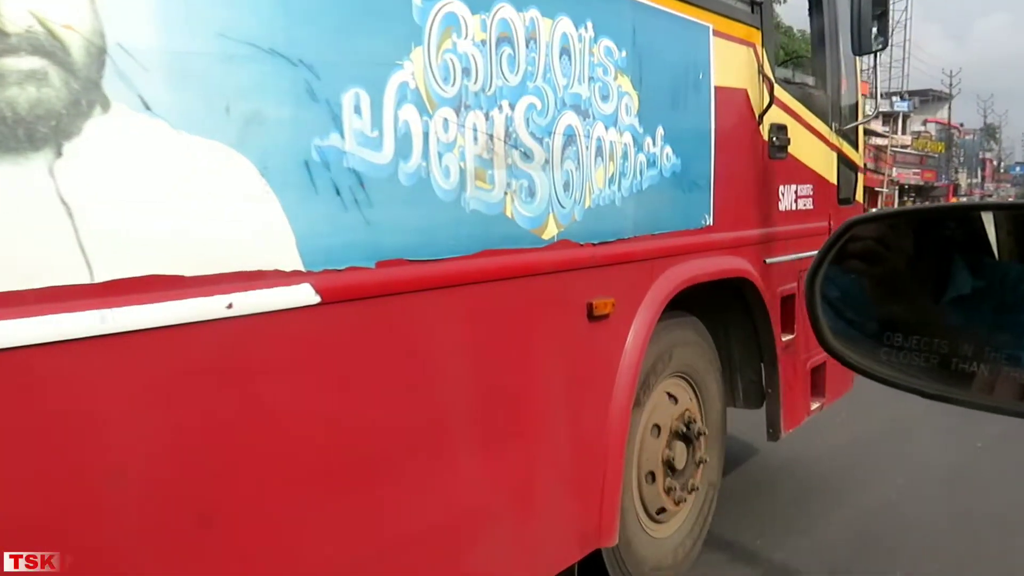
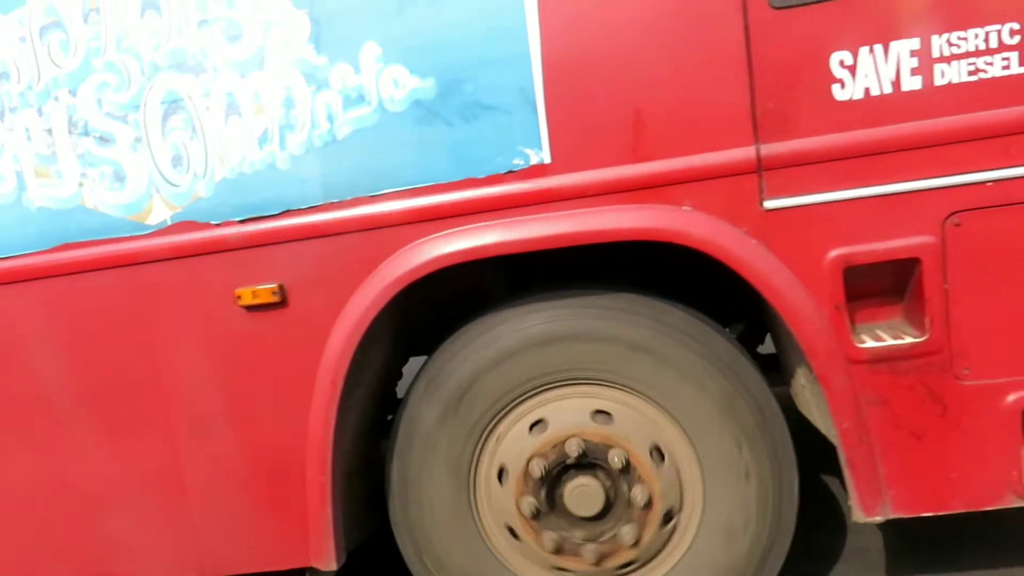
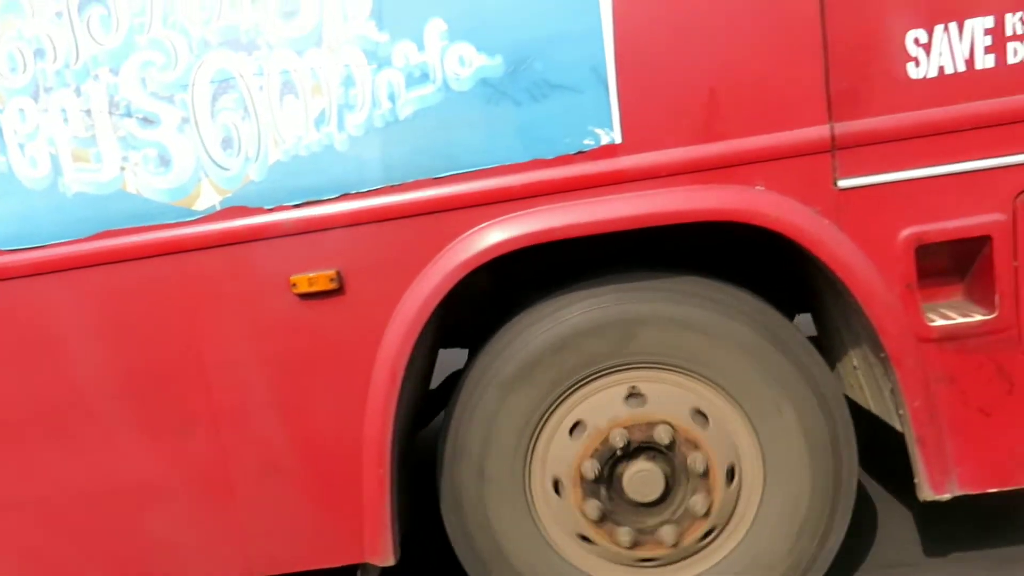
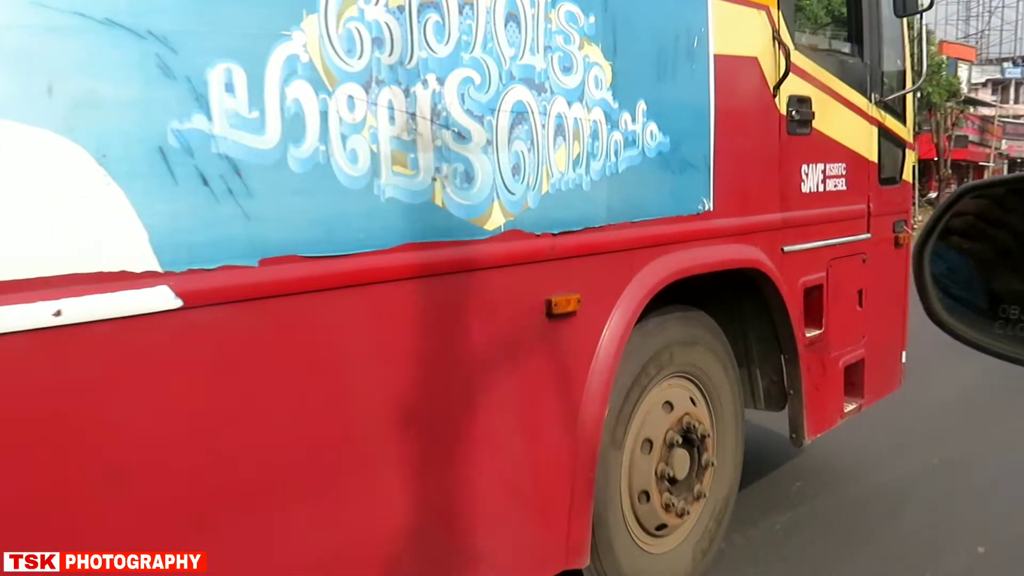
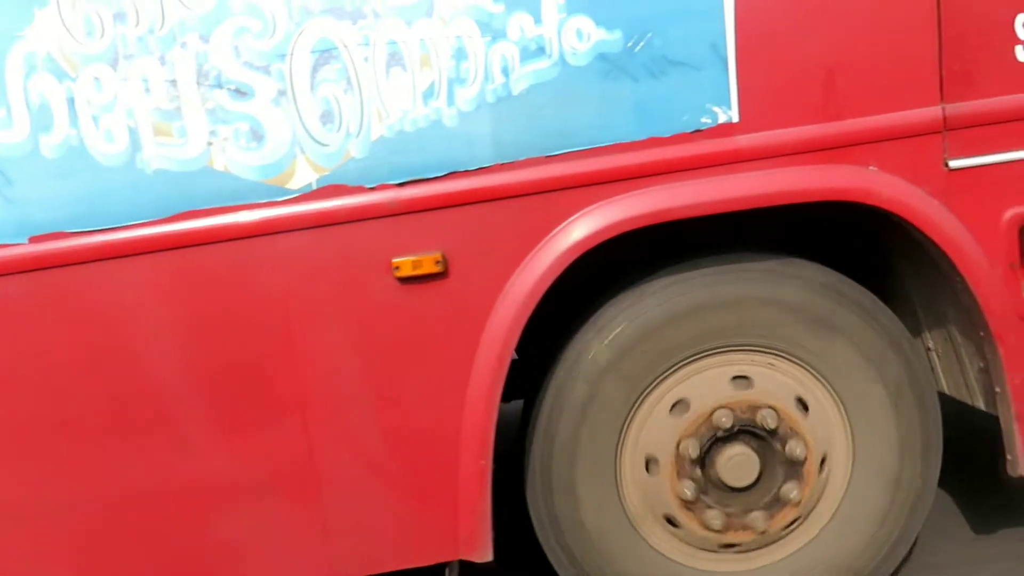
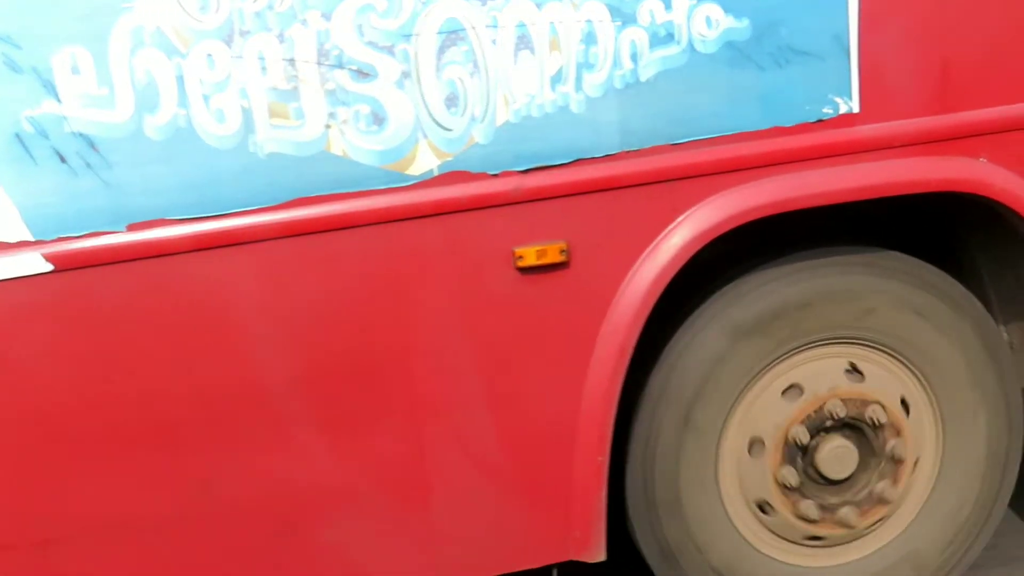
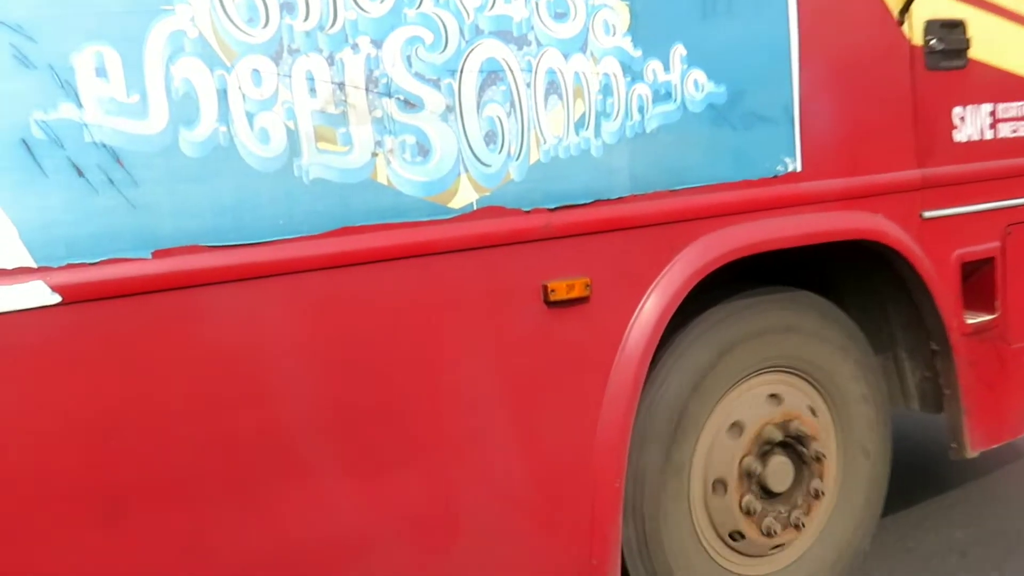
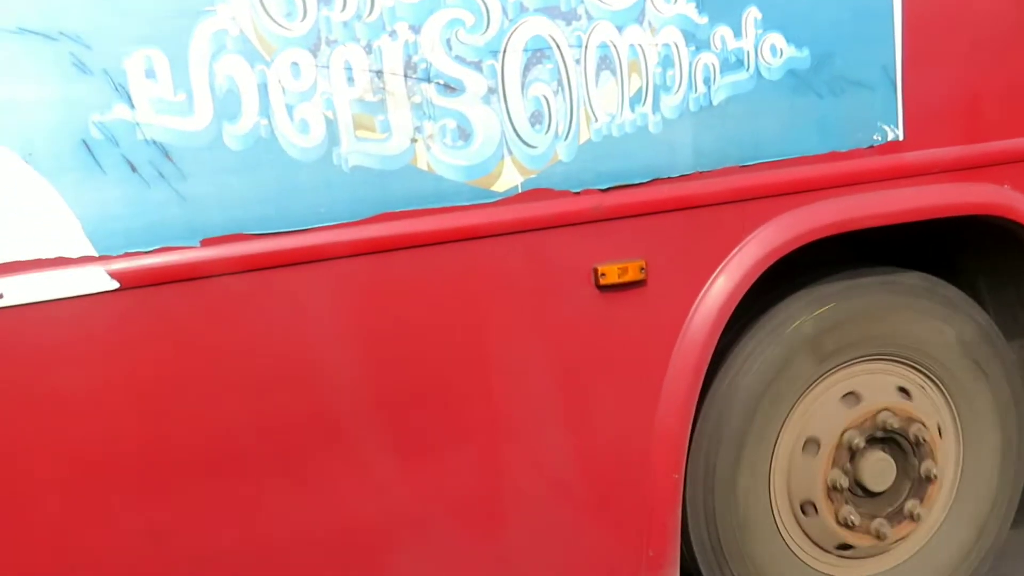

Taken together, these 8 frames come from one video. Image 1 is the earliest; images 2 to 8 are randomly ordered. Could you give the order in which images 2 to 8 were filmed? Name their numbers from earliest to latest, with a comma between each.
4, 7, 8, 6, 5, 3, 2
